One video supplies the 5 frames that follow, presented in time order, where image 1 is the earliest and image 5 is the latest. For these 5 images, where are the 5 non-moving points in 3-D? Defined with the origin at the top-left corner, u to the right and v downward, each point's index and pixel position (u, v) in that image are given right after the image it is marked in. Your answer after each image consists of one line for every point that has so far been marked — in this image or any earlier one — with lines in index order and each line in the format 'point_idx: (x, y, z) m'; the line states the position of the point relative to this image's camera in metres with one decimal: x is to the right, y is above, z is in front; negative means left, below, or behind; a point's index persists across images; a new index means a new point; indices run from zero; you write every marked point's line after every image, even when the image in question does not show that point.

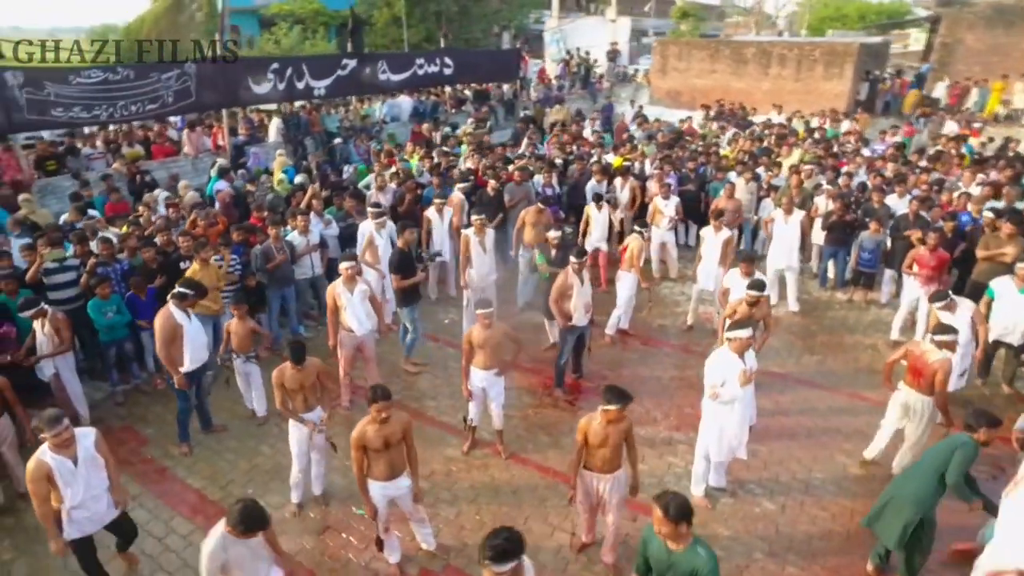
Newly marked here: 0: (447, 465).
0: (-0.7, -2.0, +7.2) m
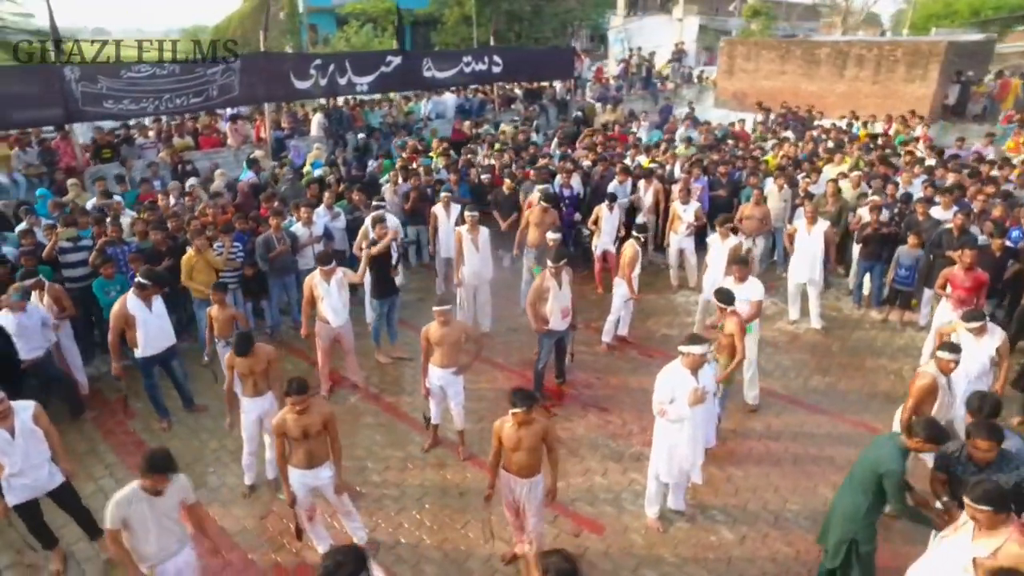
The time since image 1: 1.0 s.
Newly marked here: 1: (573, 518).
0: (-1.2, -2.0, +7.2) m
1: (+0.6, -2.3, +6.4) m
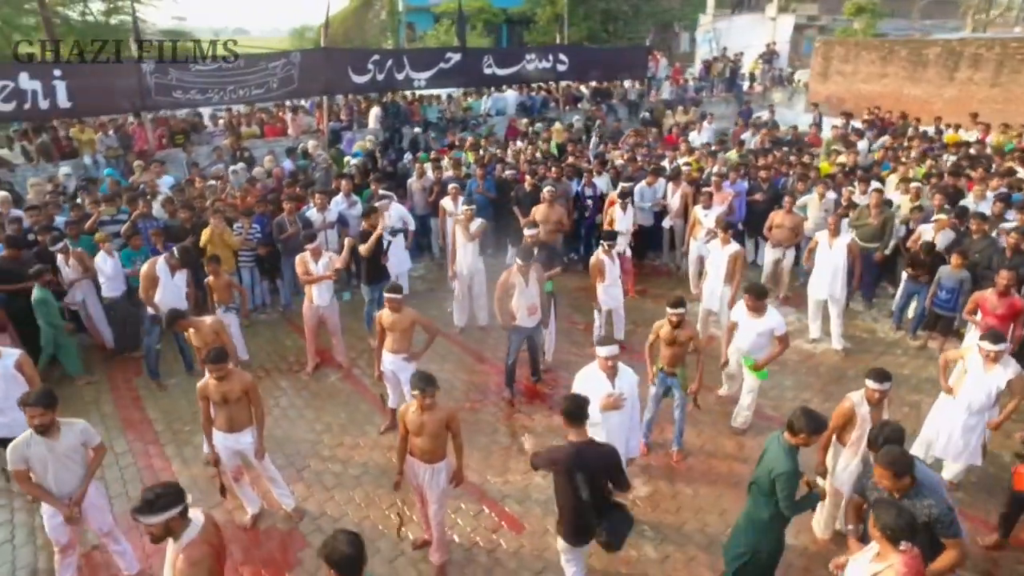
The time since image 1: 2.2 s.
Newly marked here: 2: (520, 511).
0: (-1.8, -1.8, +7.4) m
1: (-0.2, -2.3, +6.3) m
2: (+0.1, -2.3, +6.4) m
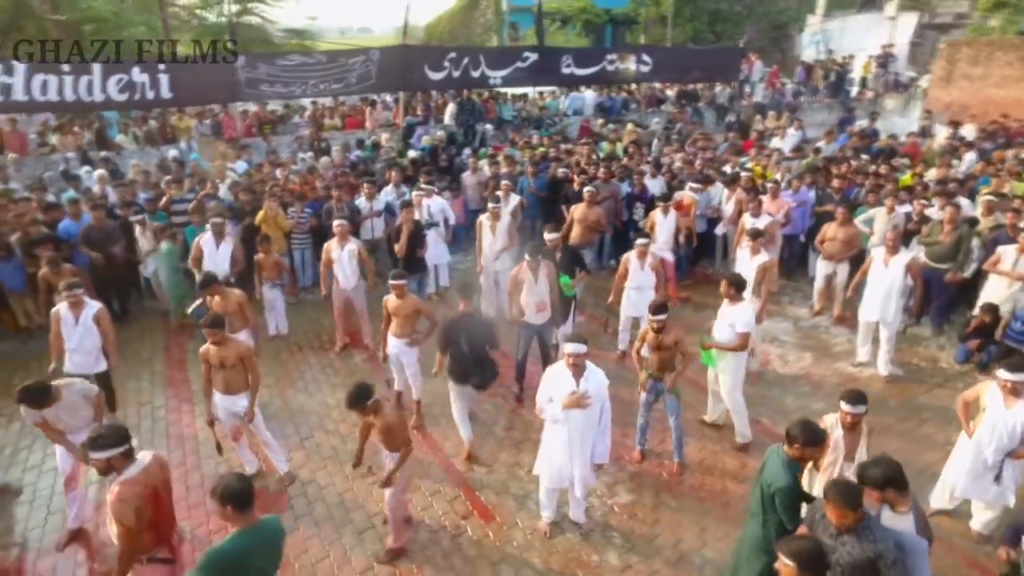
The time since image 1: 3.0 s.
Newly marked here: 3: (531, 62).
0: (-1.8, -1.6, +7.8) m
1: (-0.4, -2.2, +6.4) m
2: (-0.2, -2.2, +6.4) m
3: (+0.5, +6.2, +17.3) m
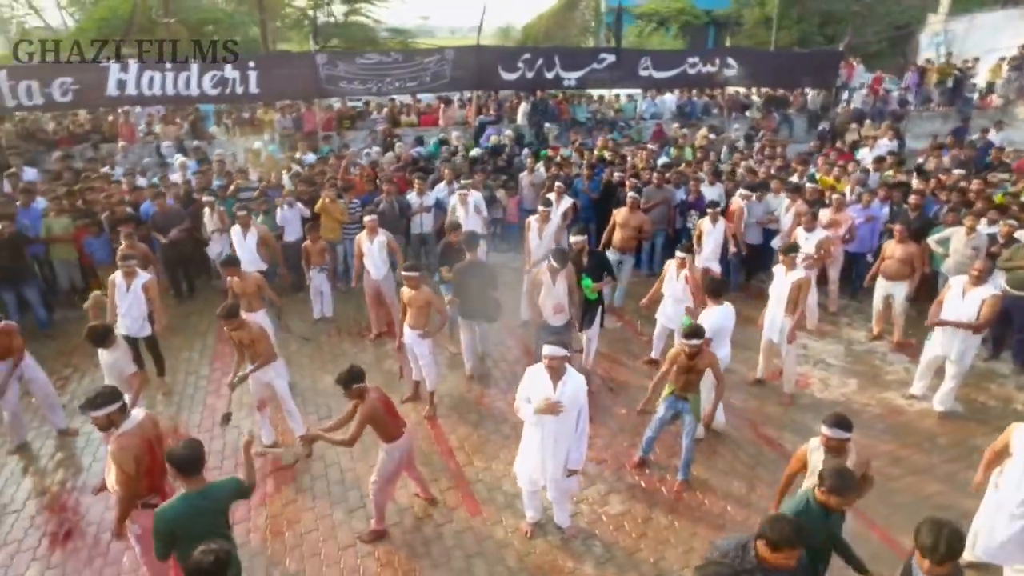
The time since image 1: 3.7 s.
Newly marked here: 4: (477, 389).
0: (-1.7, -1.5, +8.1) m
1: (-0.5, -2.2, +6.5) m
2: (-0.3, -2.2, +6.5) m
3: (+2.6, +6.1, +17.1) m
4: (-0.5, -1.3, +8.4) m
